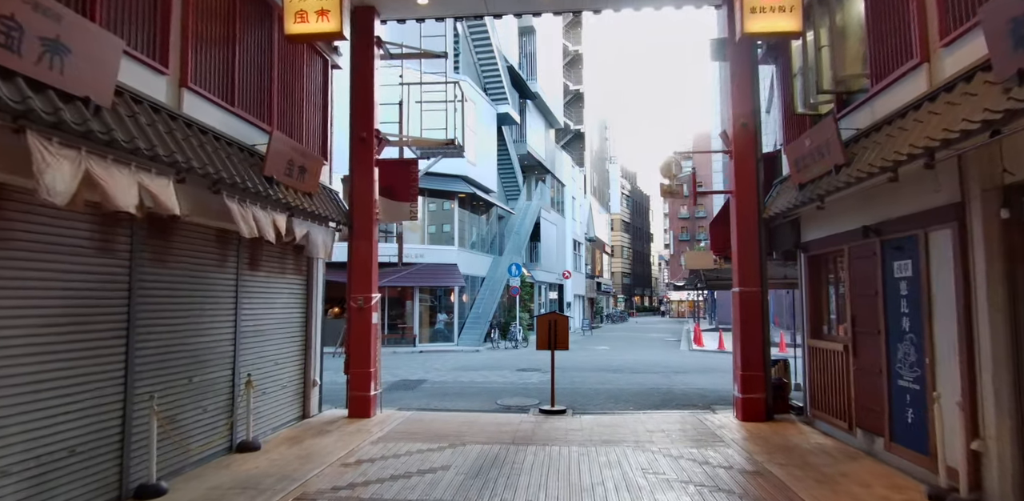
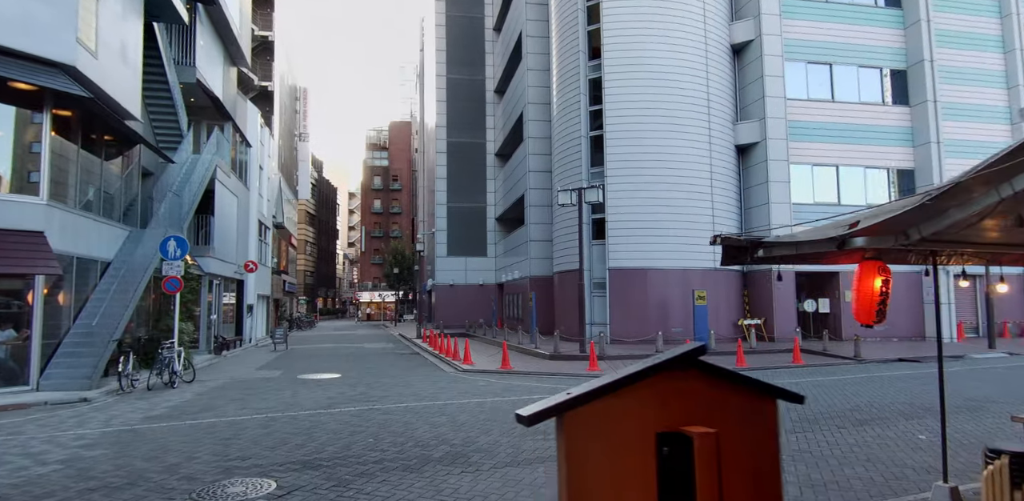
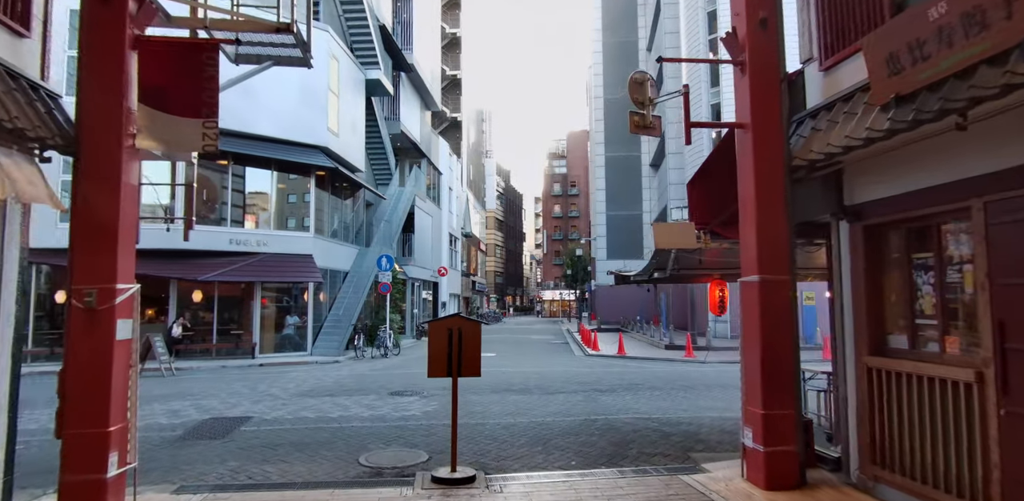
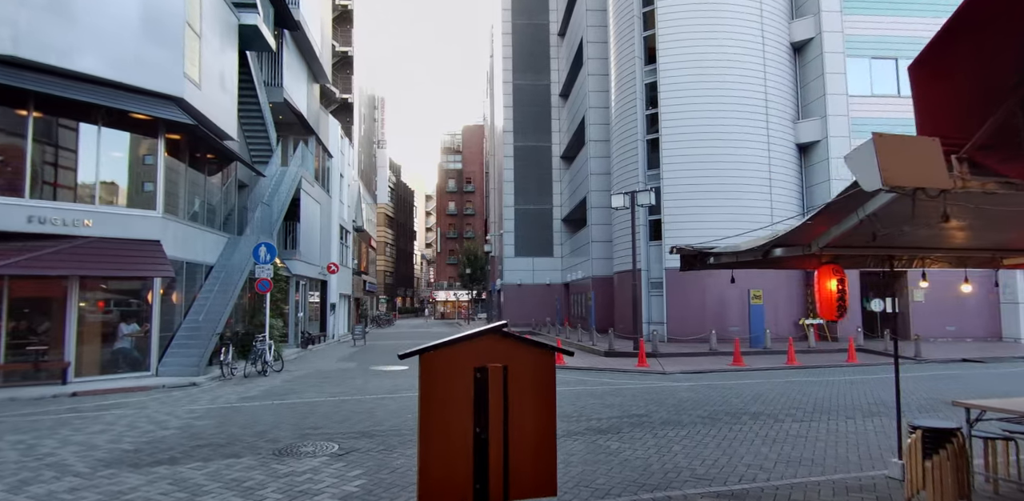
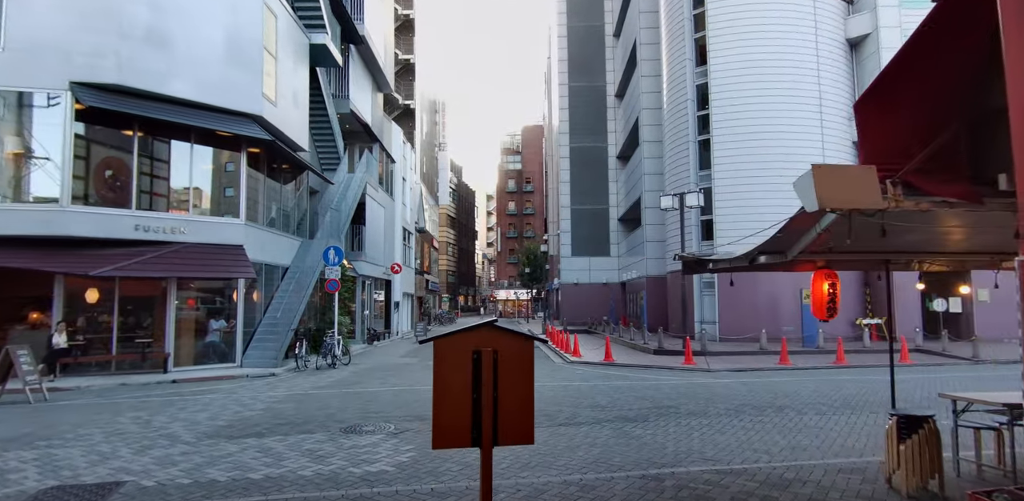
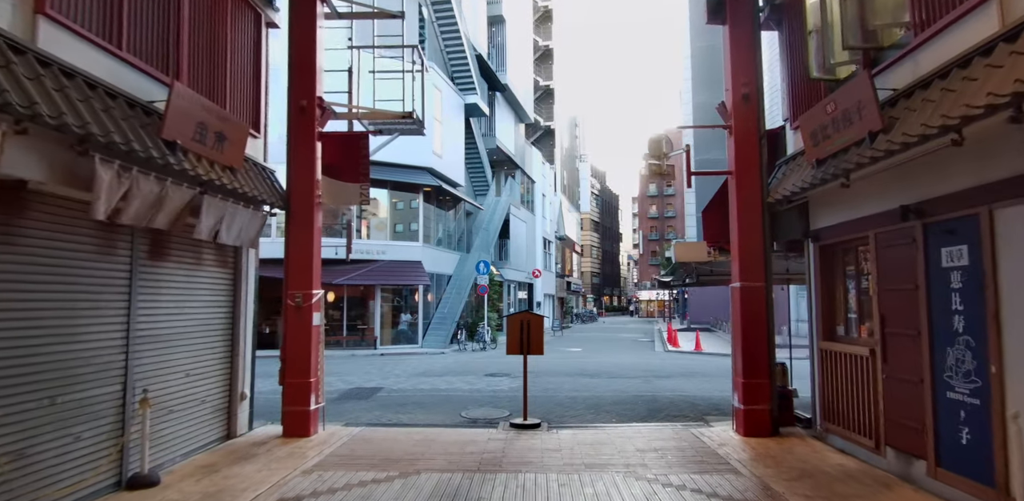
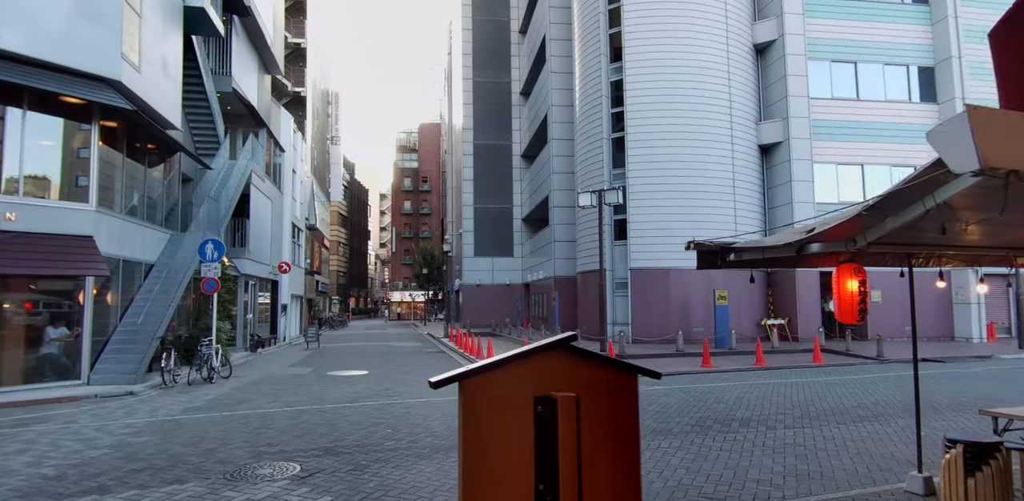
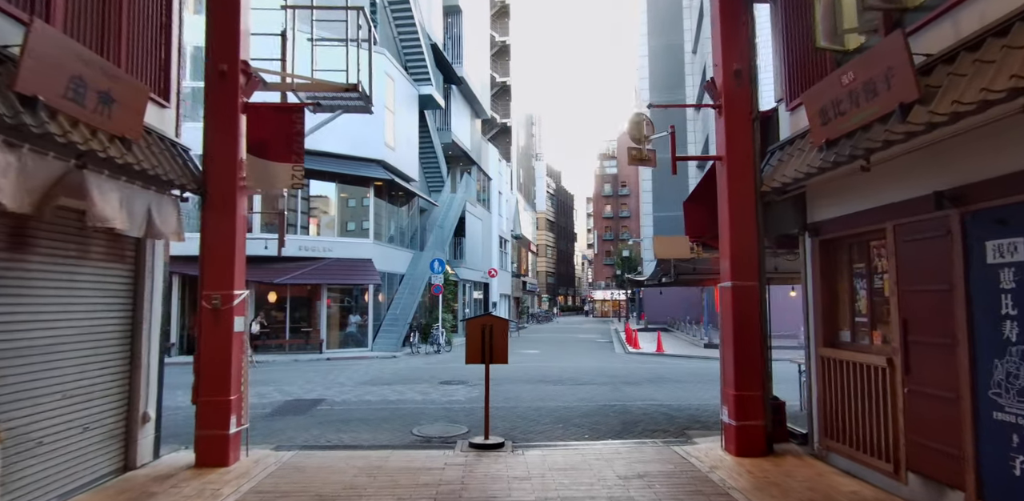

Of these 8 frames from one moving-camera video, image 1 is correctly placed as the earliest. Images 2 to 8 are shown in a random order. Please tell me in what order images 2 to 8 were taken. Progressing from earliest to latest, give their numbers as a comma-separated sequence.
6, 8, 3, 5, 4, 7, 2
